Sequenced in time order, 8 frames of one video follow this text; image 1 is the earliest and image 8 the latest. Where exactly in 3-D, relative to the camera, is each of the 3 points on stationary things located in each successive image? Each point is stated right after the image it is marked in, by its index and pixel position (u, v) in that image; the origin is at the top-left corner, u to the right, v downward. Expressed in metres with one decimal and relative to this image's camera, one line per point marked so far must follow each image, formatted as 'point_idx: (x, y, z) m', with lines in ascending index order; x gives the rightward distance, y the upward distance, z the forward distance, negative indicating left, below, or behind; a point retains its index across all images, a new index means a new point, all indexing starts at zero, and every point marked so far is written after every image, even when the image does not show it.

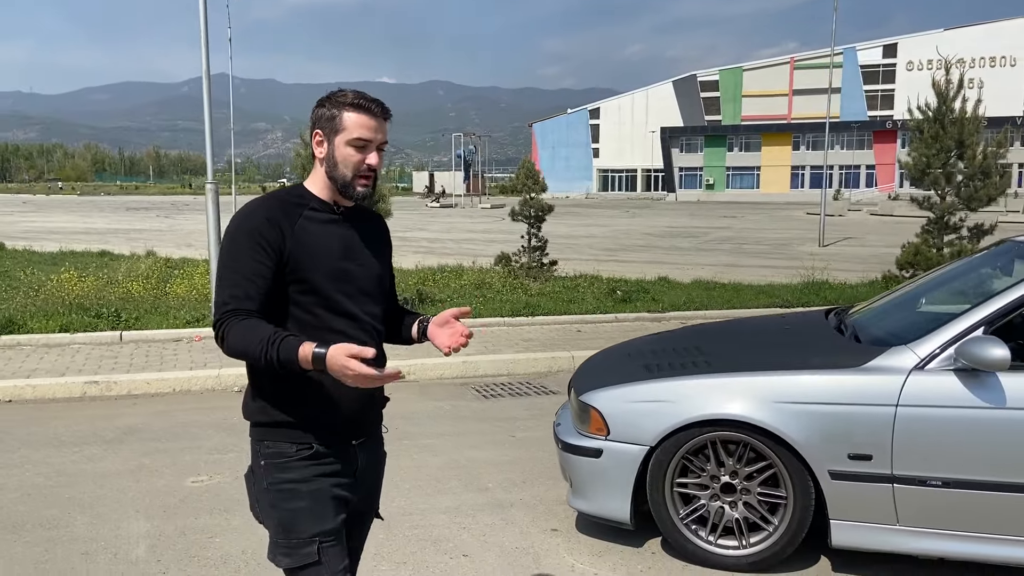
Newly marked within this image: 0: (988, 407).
0: (+1.9, -0.5, +3.5) m
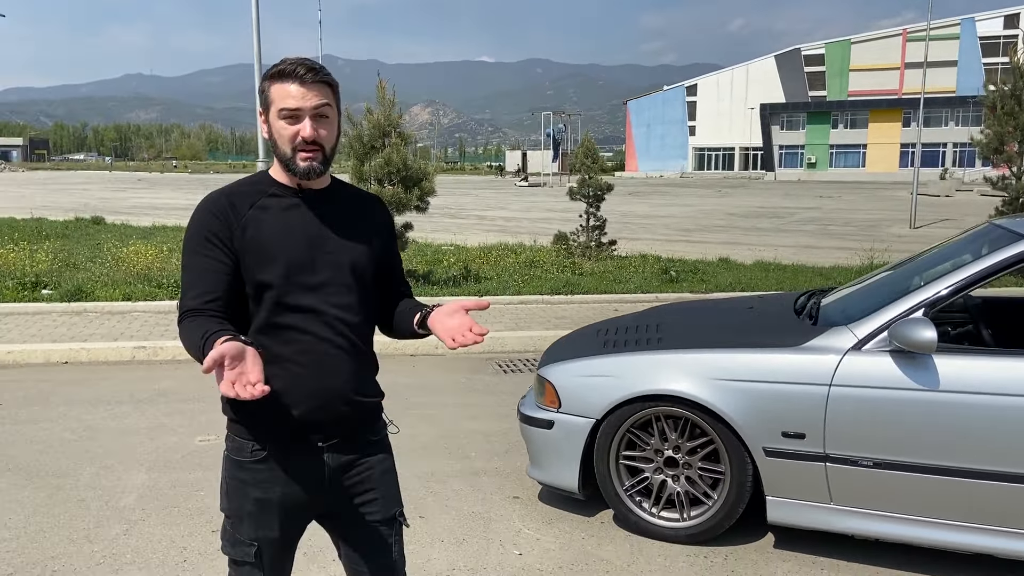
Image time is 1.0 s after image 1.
0: (+1.7, -0.4, +3.5) m
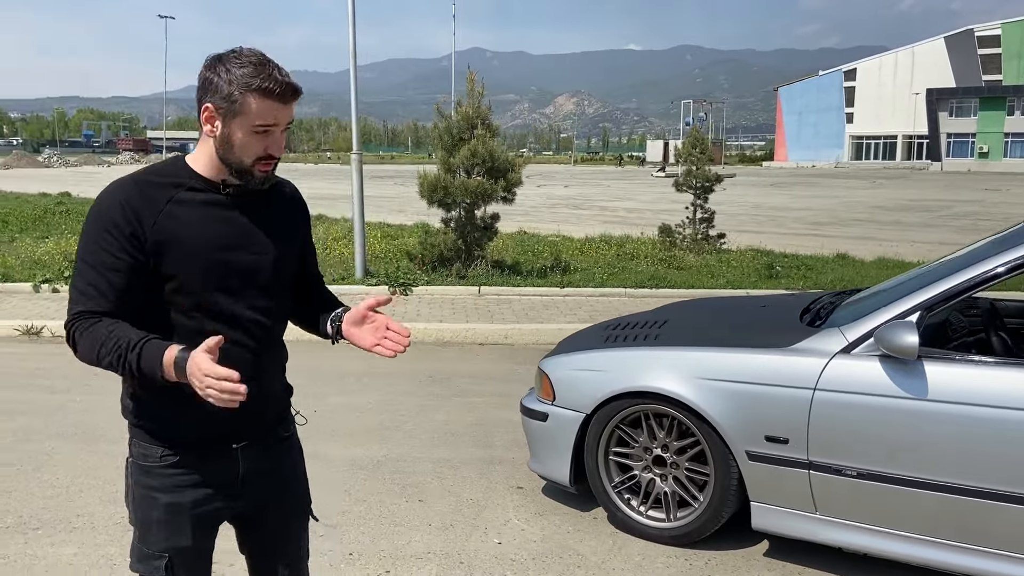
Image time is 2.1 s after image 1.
0: (+1.5, -0.4, +3.3) m
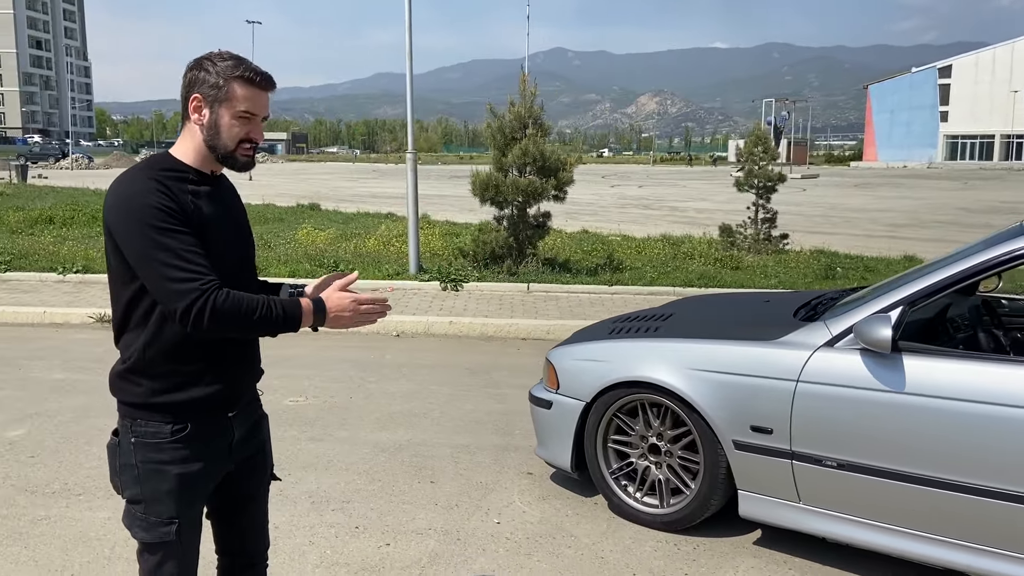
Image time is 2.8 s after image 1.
0: (+1.5, -0.4, +3.3) m
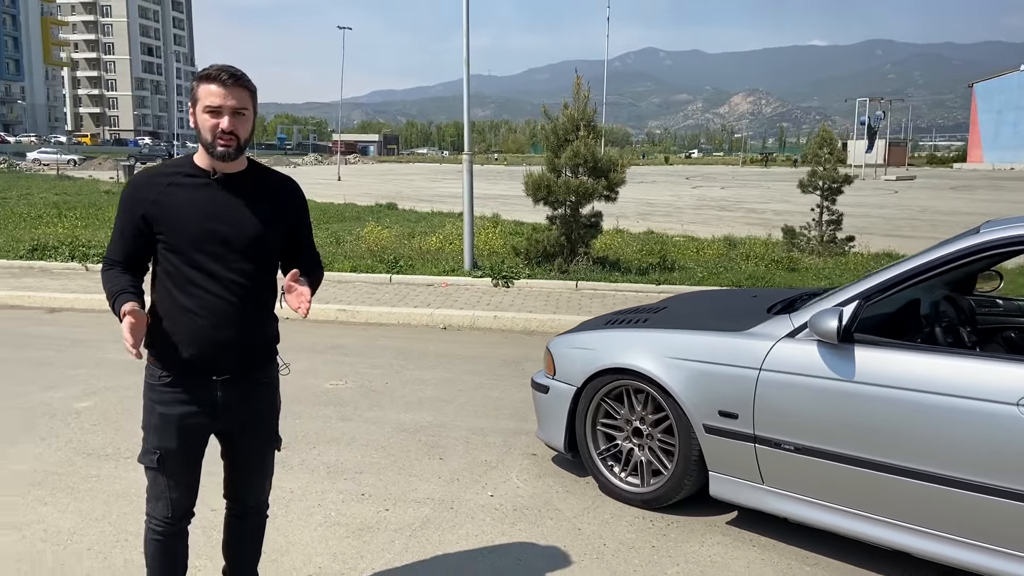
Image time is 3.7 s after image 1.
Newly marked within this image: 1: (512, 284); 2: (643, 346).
0: (+1.3, -0.4, +3.5) m
1: (0.0, 0.0, +10.5) m
2: (+0.6, -0.3, +4.2) m
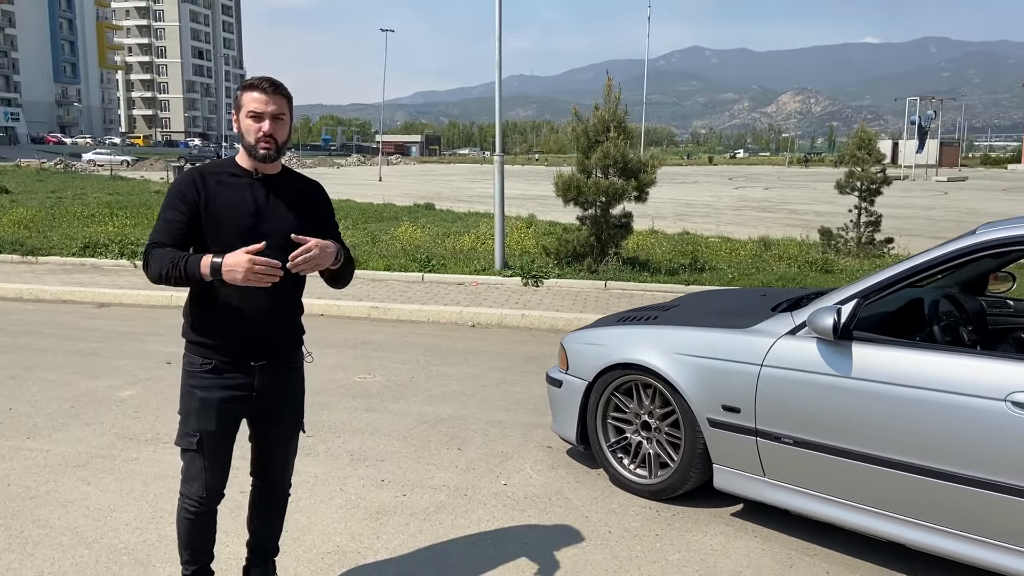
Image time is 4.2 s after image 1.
0: (+1.4, -0.4, +3.6) m
1: (+0.4, +0.1, +10.6) m
2: (+0.7, -0.3, +4.3) m
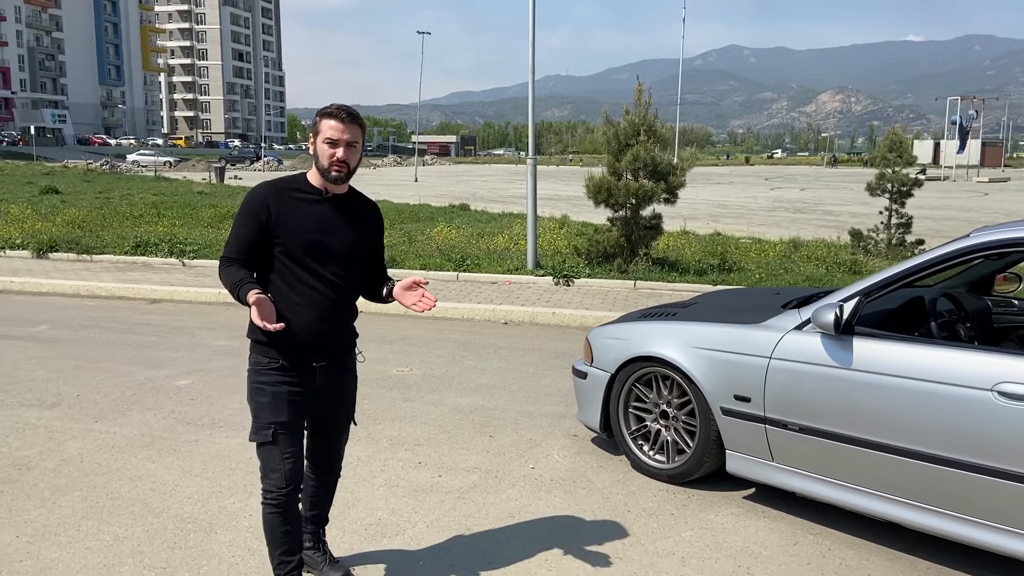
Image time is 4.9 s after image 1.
0: (+1.5, -0.4, +3.9) m
1: (+0.8, +0.1, +10.9) m
2: (+0.9, -0.3, +4.6) m
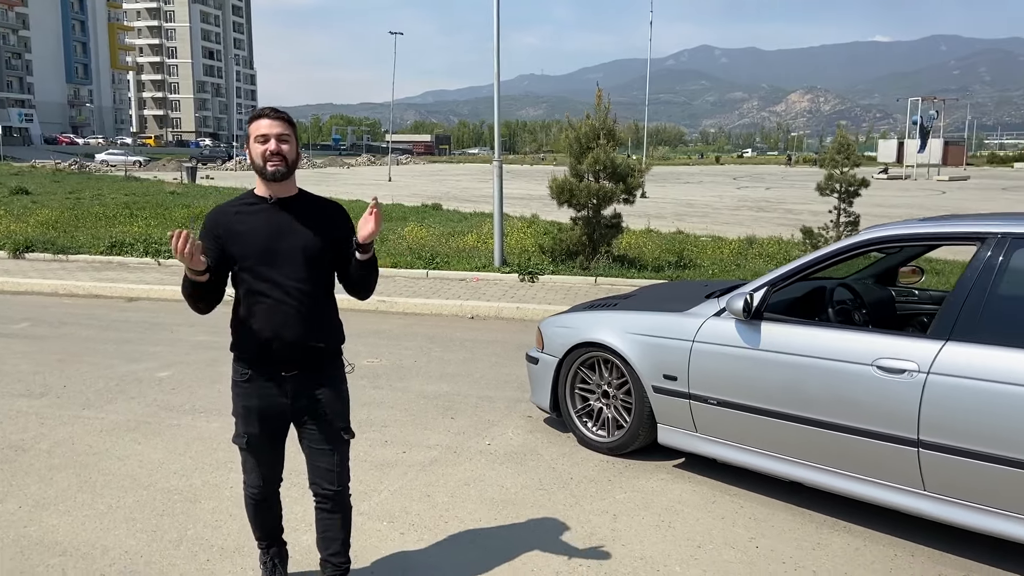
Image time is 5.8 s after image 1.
0: (+1.3, -0.3, +4.5) m
1: (+0.3, +0.1, +11.5) m
2: (+0.6, -0.2, +5.2) m
